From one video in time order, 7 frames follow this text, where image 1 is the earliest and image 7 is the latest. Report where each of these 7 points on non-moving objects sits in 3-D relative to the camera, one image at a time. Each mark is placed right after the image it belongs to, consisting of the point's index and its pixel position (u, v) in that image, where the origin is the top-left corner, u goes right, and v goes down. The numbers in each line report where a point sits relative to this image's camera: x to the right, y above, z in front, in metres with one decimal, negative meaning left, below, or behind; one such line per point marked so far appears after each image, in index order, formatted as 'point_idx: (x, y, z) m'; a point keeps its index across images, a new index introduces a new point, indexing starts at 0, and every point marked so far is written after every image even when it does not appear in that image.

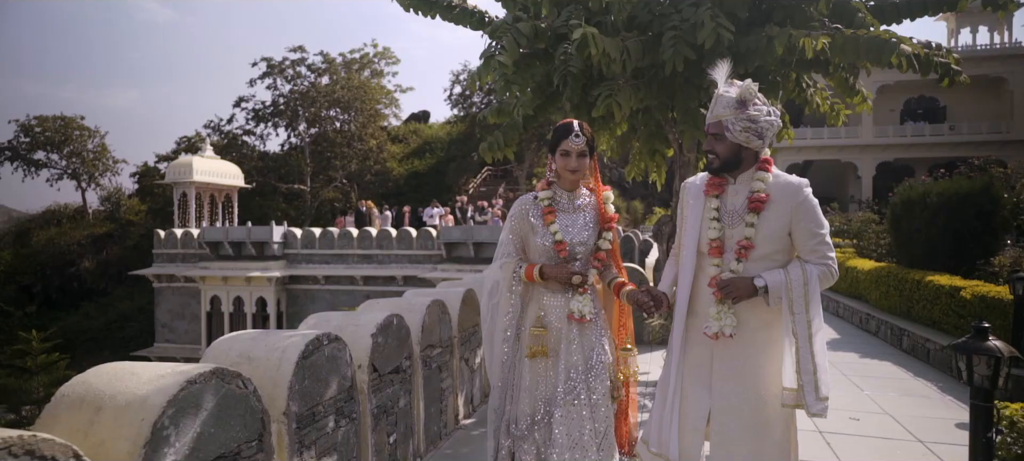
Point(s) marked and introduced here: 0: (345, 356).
0: (-0.8, -0.6, +3.0) m
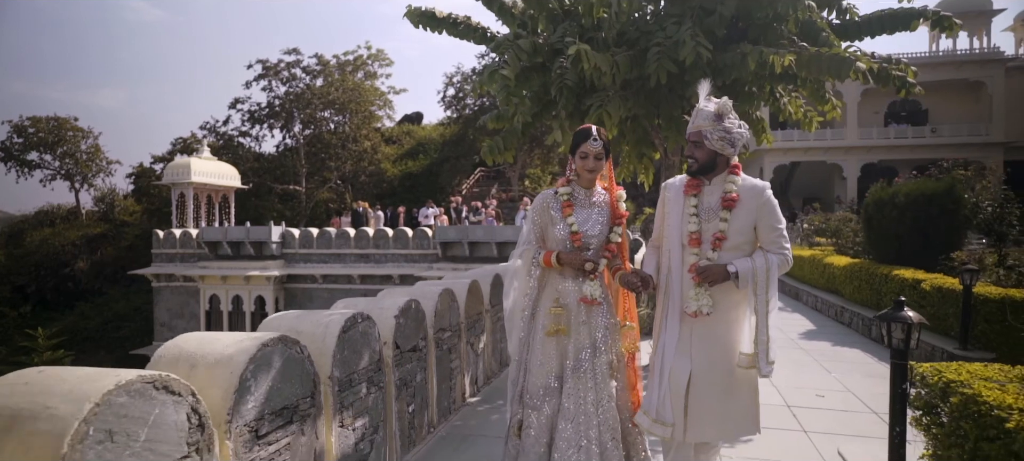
0: (-0.7, -0.5, +3.5) m
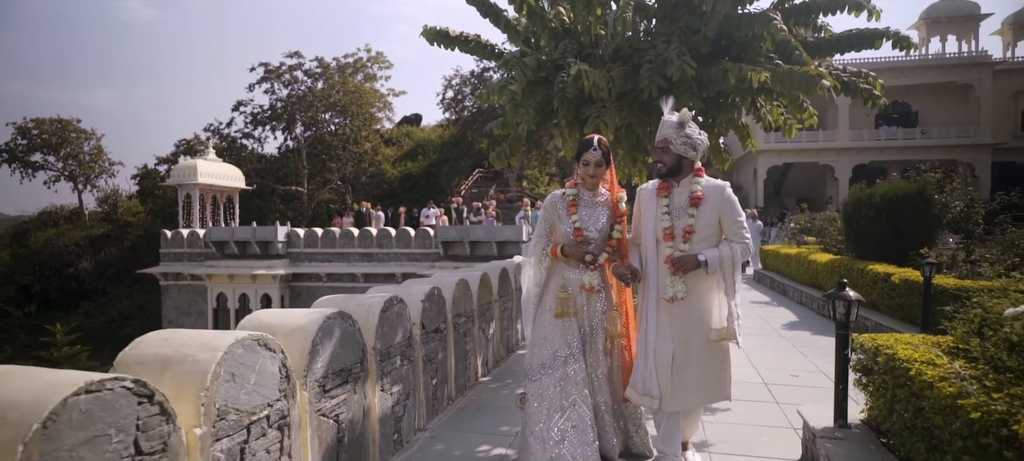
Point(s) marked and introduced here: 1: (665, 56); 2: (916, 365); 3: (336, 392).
0: (-0.7, -0.5, +4.1) m
1: (+1.3, +1.5, +5.8) m
2: (+1.7, -0.6, +2.8) m
3: (-0.8, -0.8, +3.2) m
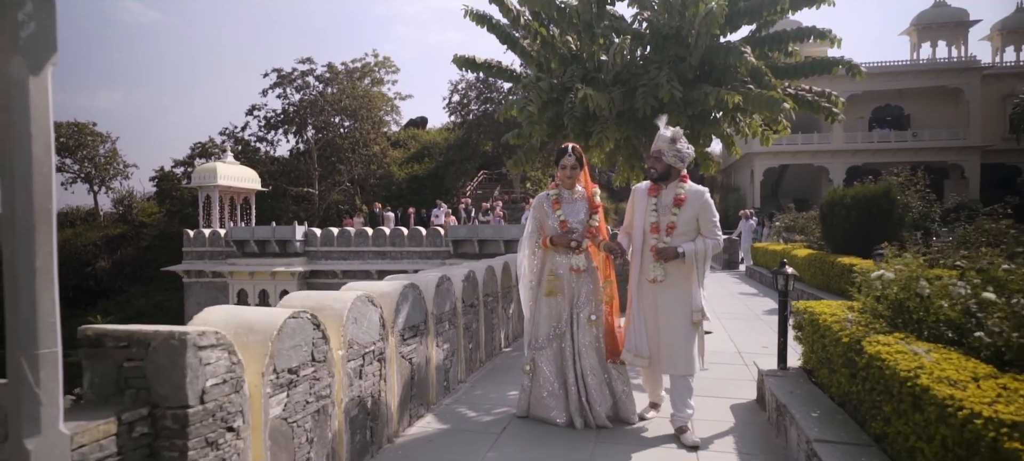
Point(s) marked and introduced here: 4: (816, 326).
0: (-0.5, -0.5, +5.2) m
1: (+1.5, +1.6, +6.9) m
2: (+1.9, -0.5, +3.9) m
3: (-0.7, -0.7, +4.3) m
4: (+1.8, -0.6, +3.9) m
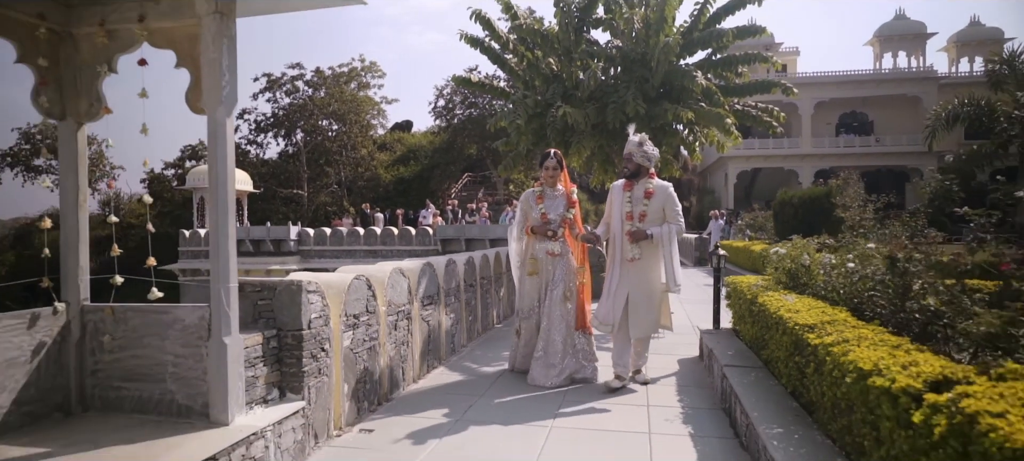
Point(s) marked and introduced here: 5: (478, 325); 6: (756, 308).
0: (-0.5, -0.4, +6.4) m
1: (+1.4, +1.7, +8.2) m
2: (+1.8, -0.4, +5.2) m
3: (-0.7, -0.7, +5.5) m
4: (+1.8, -0.5, +5.2) m
5: (-0.4, -1.0, +7.2) m
6: (+1.6, -0.5, +4.4) m
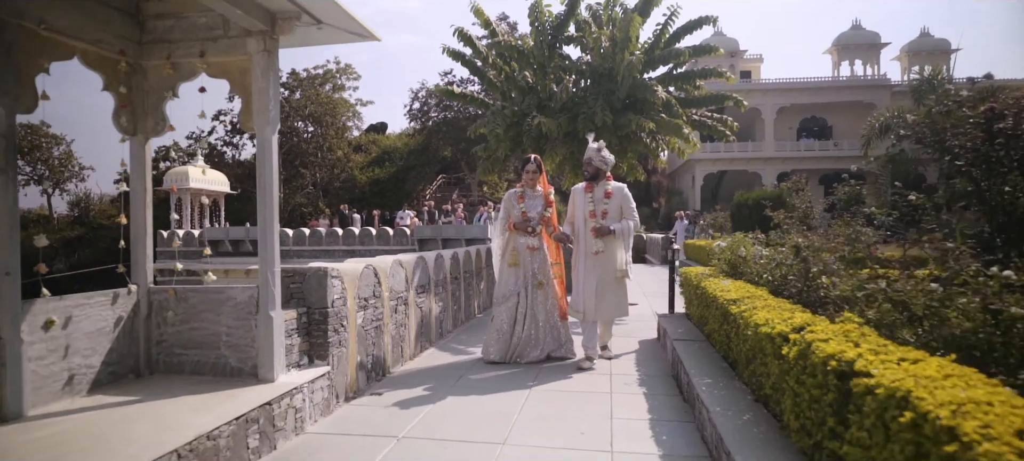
0: (-0.8, -0.4, +7.2) m
1: (+1.1, +1.7, +9.1) m
2: (+1.7, -0.4, +6.1) m
3: (-0.9, -0.6, +6.3) m
4: (+1.6, -0.5, +6.1) m
5: (-0.6, -1.0, +8.0) m
6: (+1.5, -0.5, +5.2) m
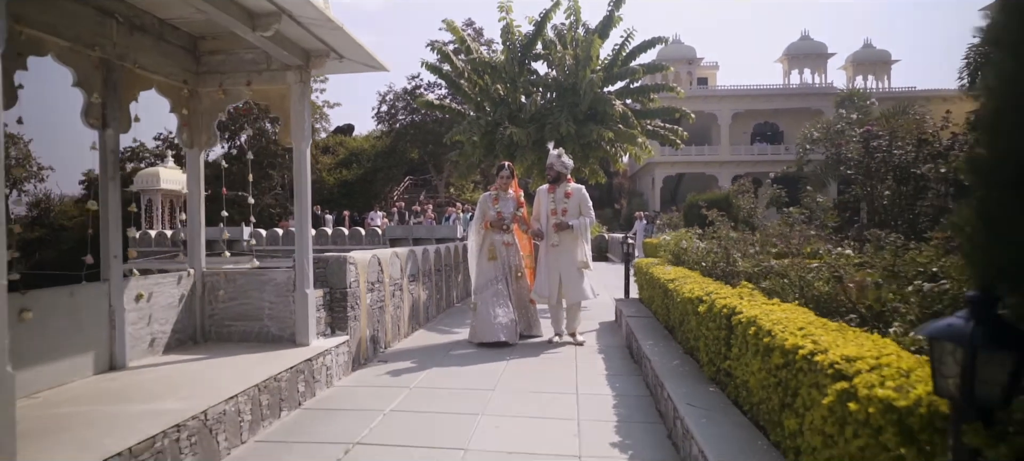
0: (-1.0, -0.3, +8.2) m
1: (+0.7, +1.7, +10.1) m
2: (+1.4, -0.4, +7.2) m
3: (-1.1, -0.6, +7.3) m
4: (+1.4, -0.4, +7.2) m
5: (-0.9, -1.0, +8.9) m
6: (+1.3, -0.5, +6.3) m
